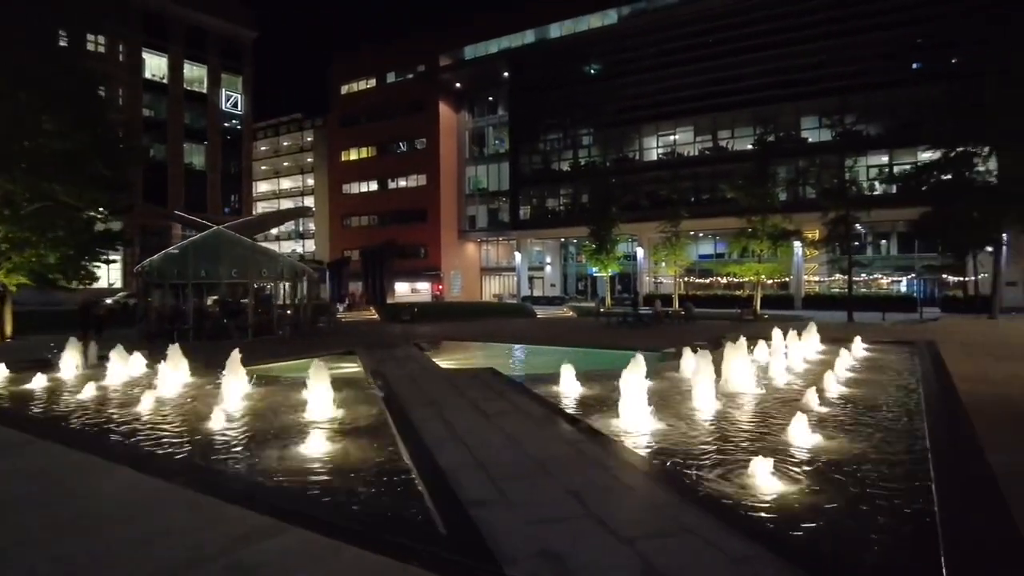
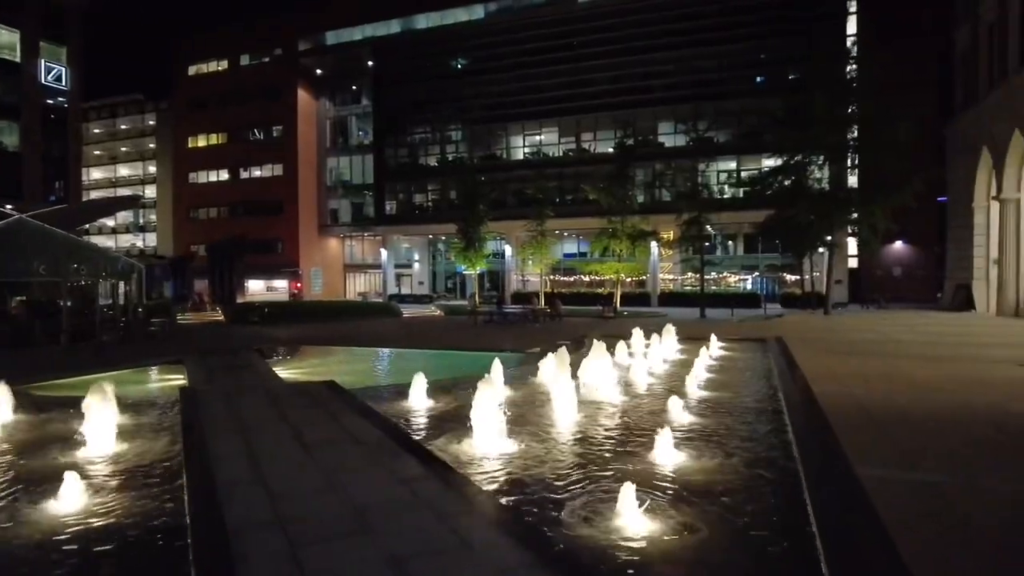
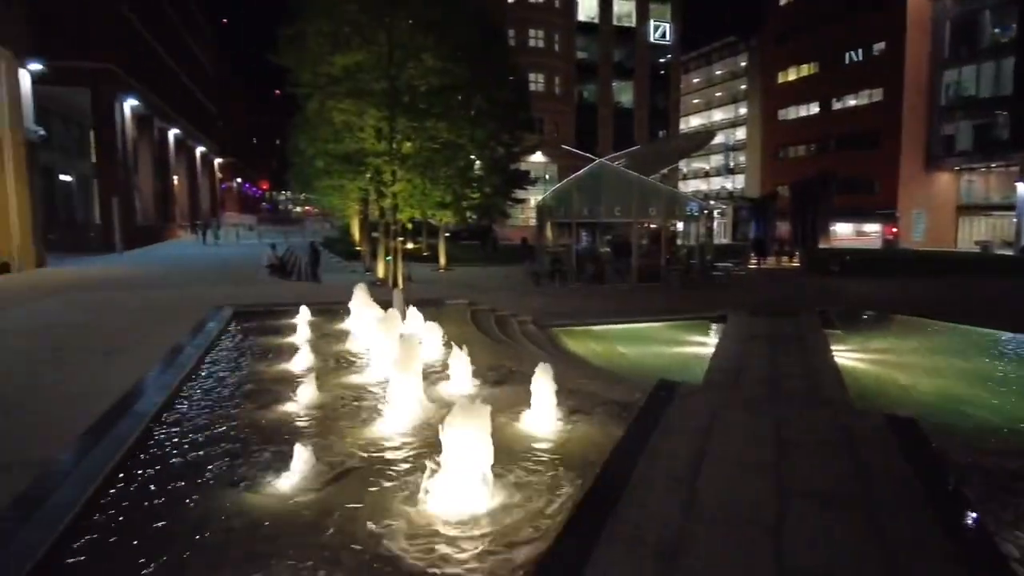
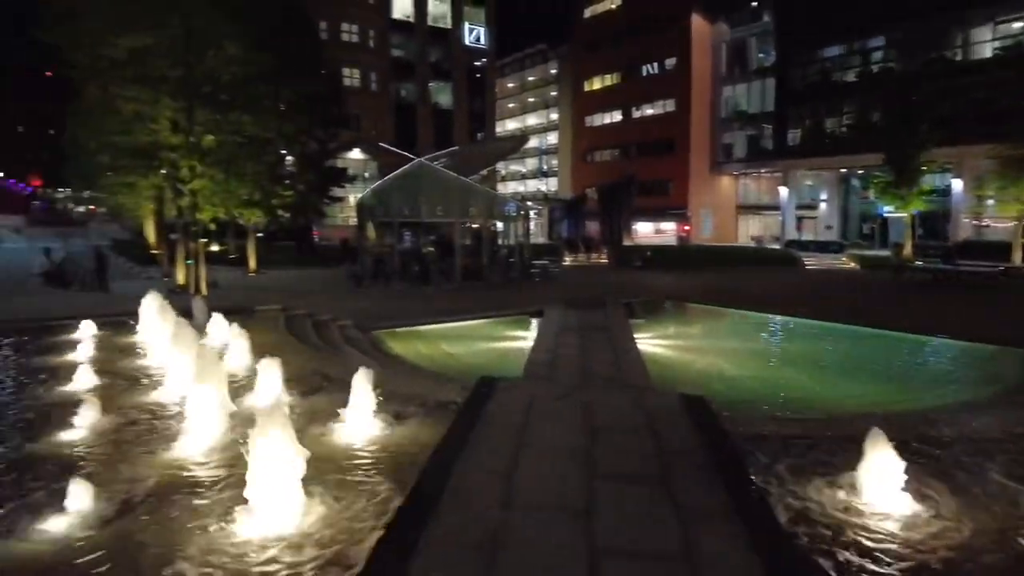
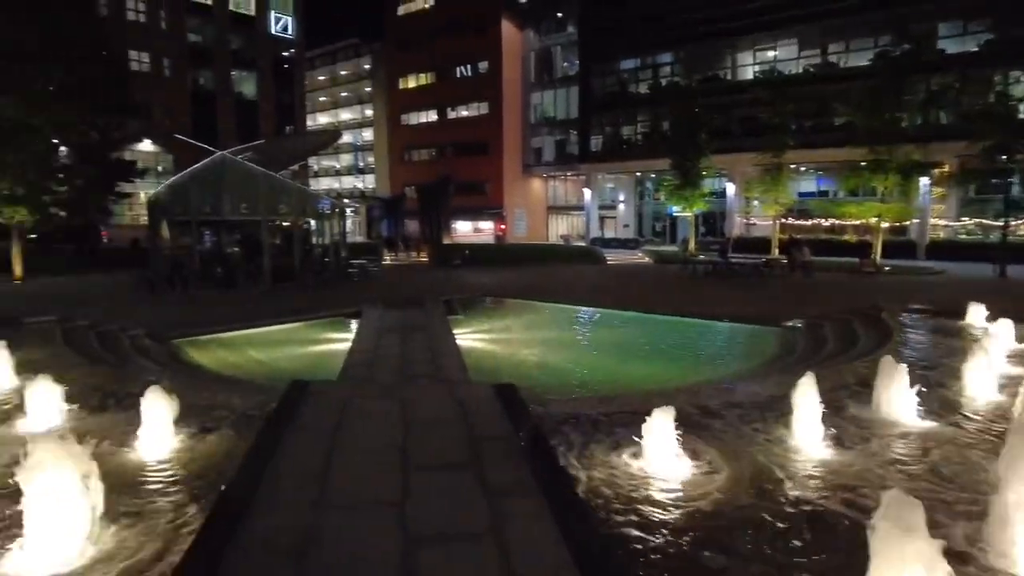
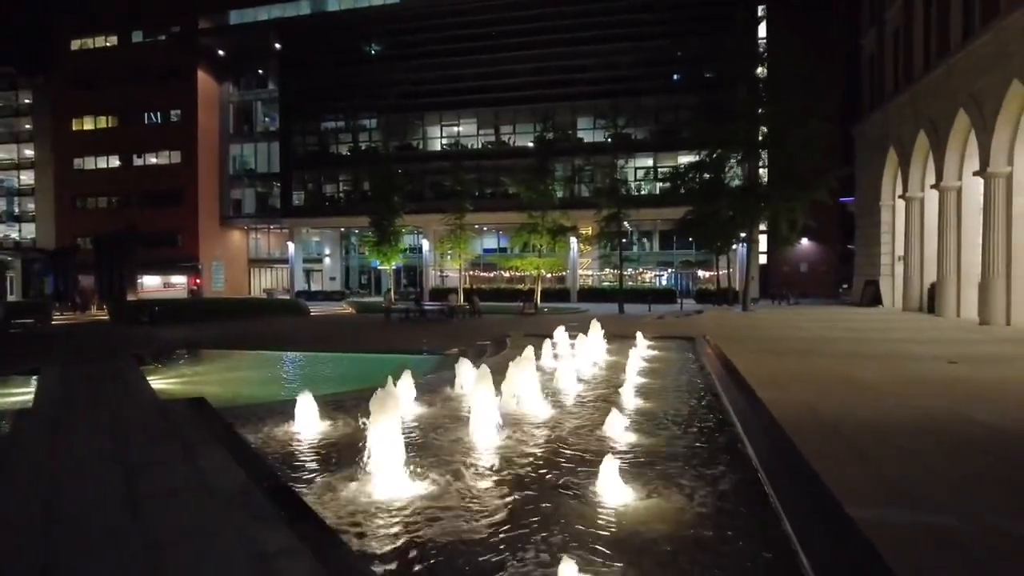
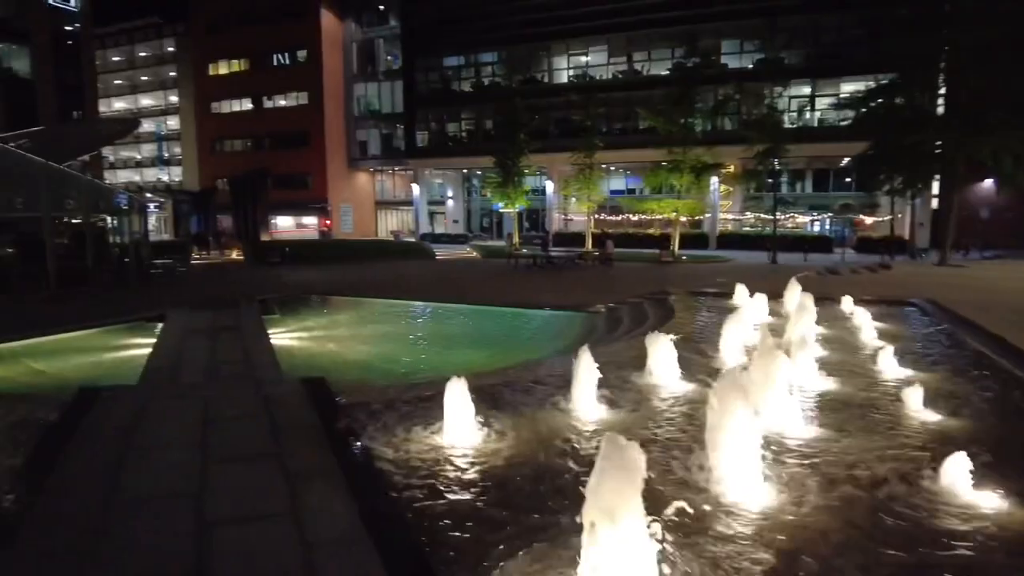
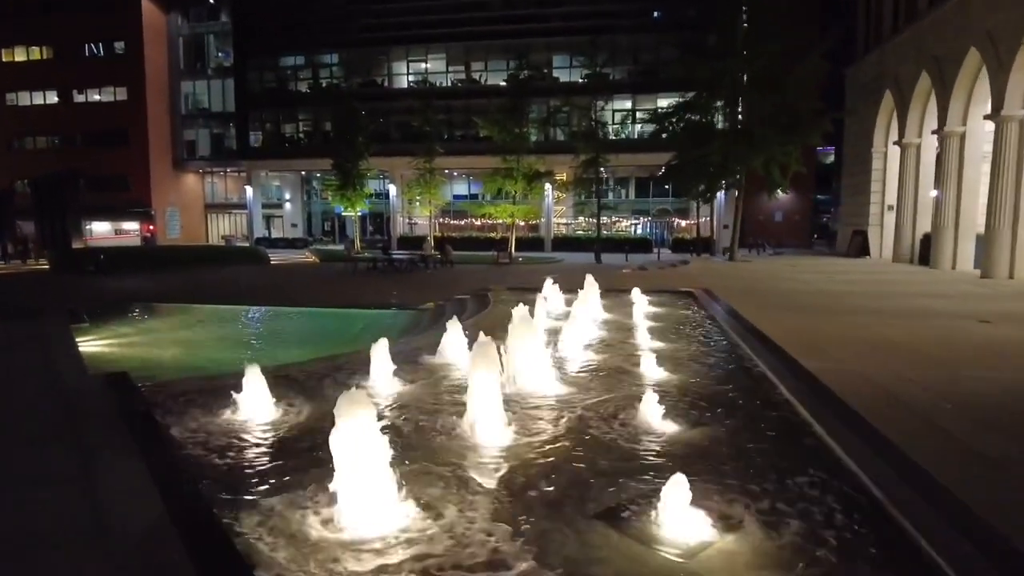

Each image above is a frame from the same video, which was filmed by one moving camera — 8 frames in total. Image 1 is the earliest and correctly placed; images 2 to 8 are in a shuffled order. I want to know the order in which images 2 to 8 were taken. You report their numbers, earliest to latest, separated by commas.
2, 6, 8, 7, 5, 4, 3
